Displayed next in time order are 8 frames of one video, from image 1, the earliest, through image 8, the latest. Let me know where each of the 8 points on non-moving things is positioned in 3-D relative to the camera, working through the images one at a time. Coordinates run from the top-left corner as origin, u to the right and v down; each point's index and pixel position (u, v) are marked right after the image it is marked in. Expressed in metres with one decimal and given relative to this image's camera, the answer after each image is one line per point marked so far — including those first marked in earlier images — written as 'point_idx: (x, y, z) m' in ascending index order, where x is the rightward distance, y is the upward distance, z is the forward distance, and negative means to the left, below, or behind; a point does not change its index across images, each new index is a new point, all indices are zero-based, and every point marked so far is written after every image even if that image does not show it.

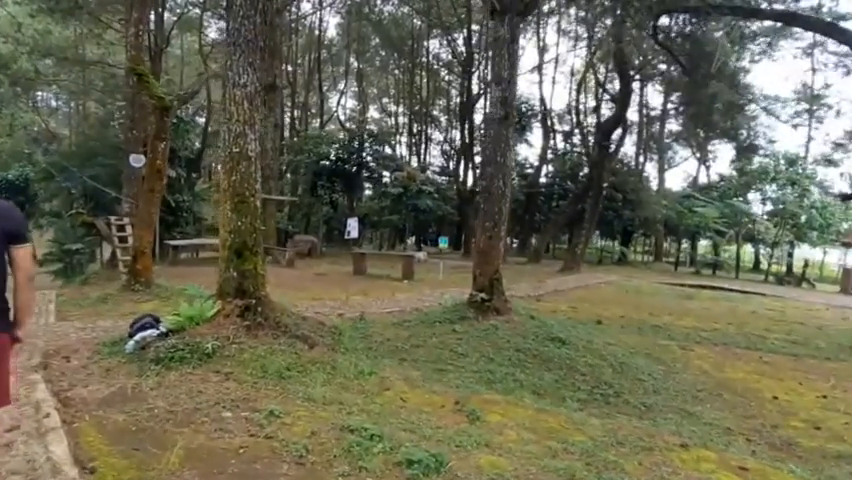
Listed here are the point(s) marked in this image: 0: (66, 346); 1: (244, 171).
0: (-2.8, -0.8, +4.6) m
1: (-1.5, +0.6, +4.7) m
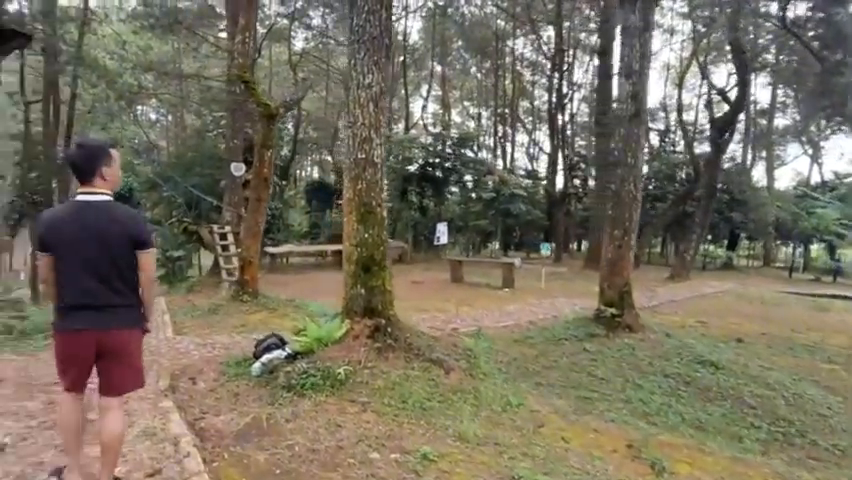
0: (-1.8, -0.9, +4.4) m
1: (-0.4, +0.5, +4.3) m
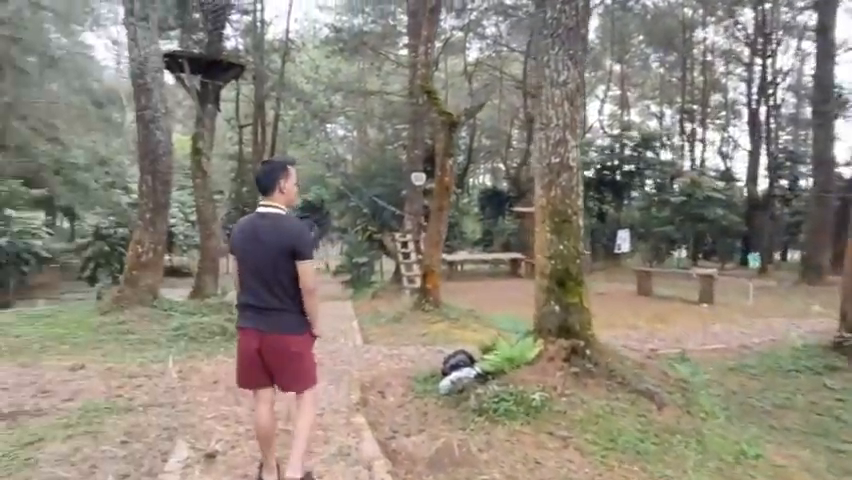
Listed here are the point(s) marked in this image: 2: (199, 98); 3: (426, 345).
0: (-0.4, -1.0, +4.4) m
1: (+0.9, +0.4, +3.9) m
2: (-4.5, +2.8, +11.7) m
3: (0.0, -1.1, +6.1) m
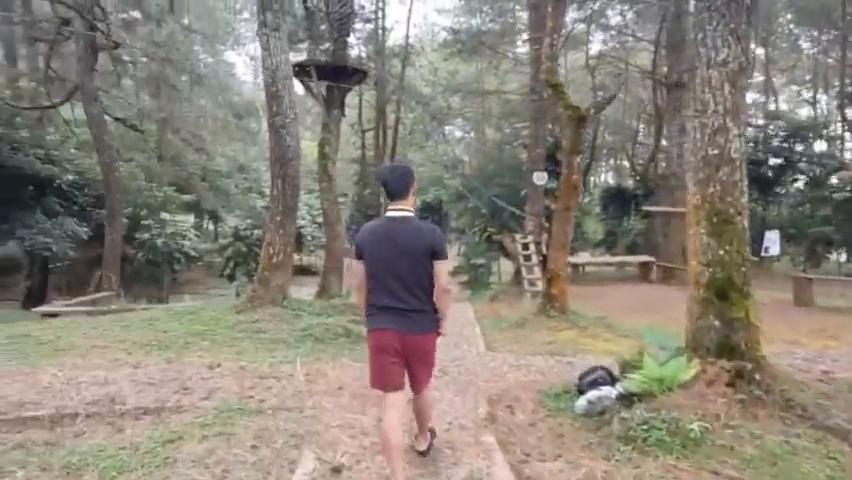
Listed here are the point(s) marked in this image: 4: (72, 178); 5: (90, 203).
0: (+0.6, -1.1, +4.1) m
1: (+1.8, +0.4, +3.4) m
2: (-2.1, +2.8, +12.1) m
3: (+1.2, -1.1, +5.7) m
4: (-7.7, +1.3, +12.8) m
5: (-7.8, +0.9, +13.5) m
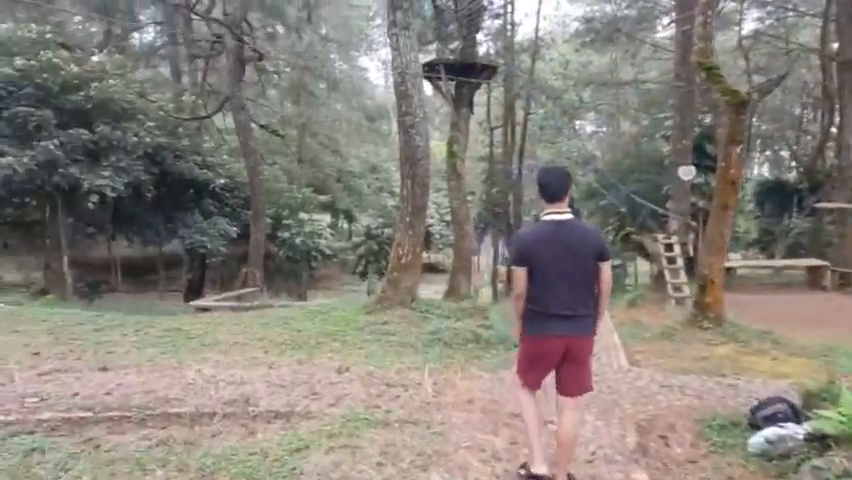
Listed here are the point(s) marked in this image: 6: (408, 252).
0: (+1.4, -1.1, +3.6) m
1: (+2.4, +0.3, +2.7) m
2: (+0.6, +2.8, +11.9) m
3: (+2.4, -1.1, +5.0) m
4: (-4.7, +1.4, +13.9) m
5: (-4.7, +0.9, +14.6) m
6: (-0.2, -0.1, +6.8) m
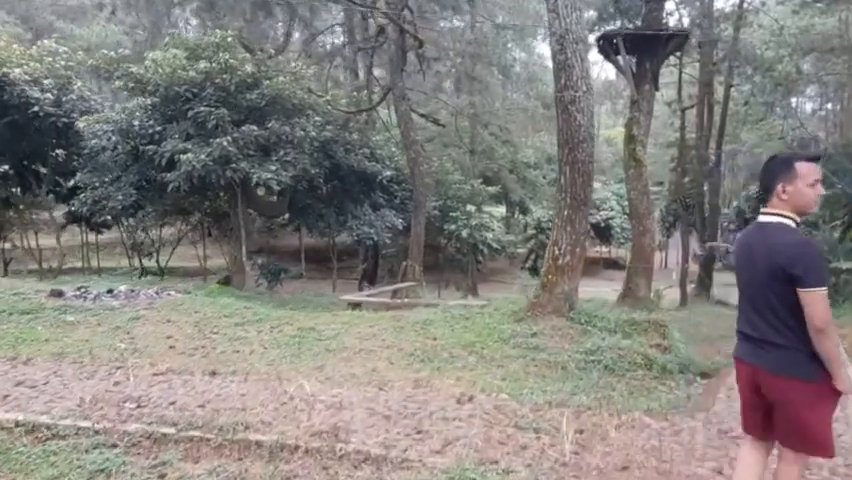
0: (+1.9, -1.1, +2.2) m
1: (+2.7, +0.3, +1.0) m
2: (+3.7, +2.8, +10.3) m
3: (+3.3, -1.2, +3.2) m
4: (-0.8, +1.5, +13.8) m
5: (-0.6, +1.1, +14.5) m
6: (+1.4, -0.1, +5.8) m
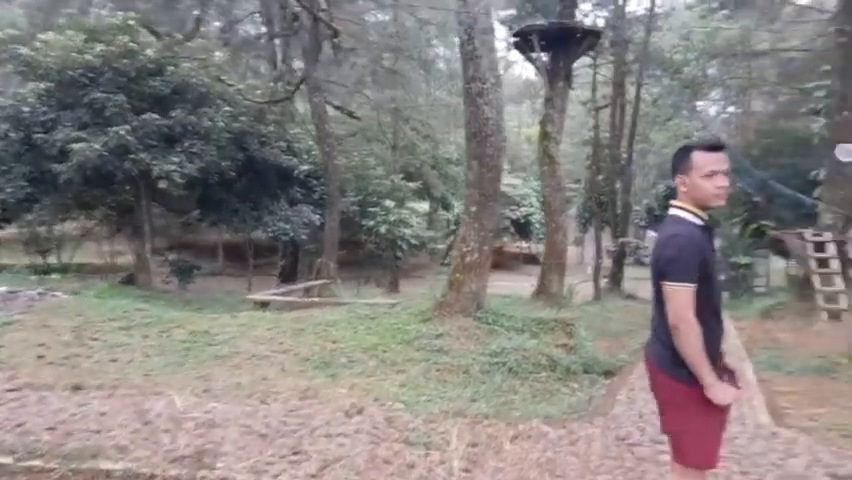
0: (+1.5, -1.1, +2.1) m
1: (+2.3, +0.2, +1.0) m
2: (+2.2, +2.9, +10.4) m
3: (+2.7, -1.2, +3.3) m
4: (-2.7, +1.6, +13.3) m
5: (-2.5, +1.2, +14.0) m
6: (+0.4, -0.1, +5.6) m
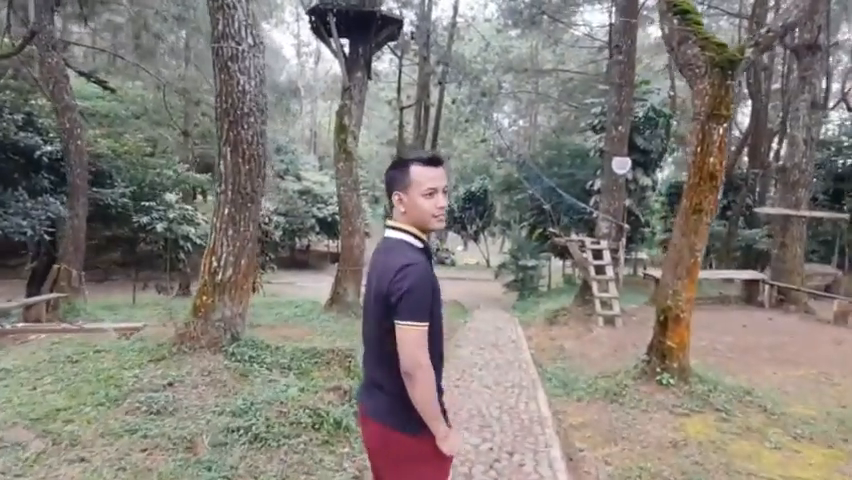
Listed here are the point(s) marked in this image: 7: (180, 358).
0: (+0.6, -1.2, +1.3) m
1: (+1.8, +0.1, +0.5) m
2: (-1.3, +2.8, +9.4) m
3: (+1.4, -1.3, +2.8) m
4: (-6.9, +1.6, +10.6) m
5: (-6.9, +1.2, +11.3) m
6: (-1.5, -0.2, +4.3) m
7: (-1.8, -0.9, +4.1) m
